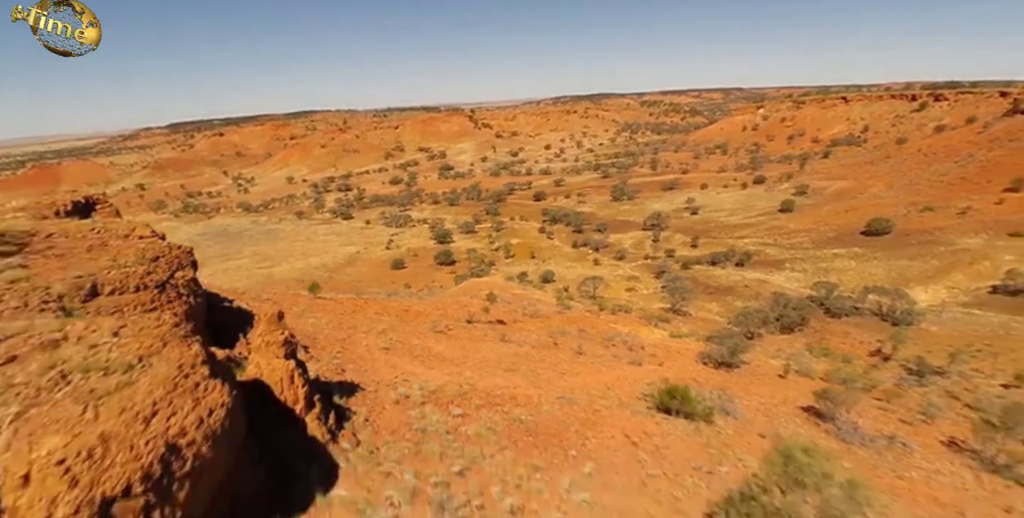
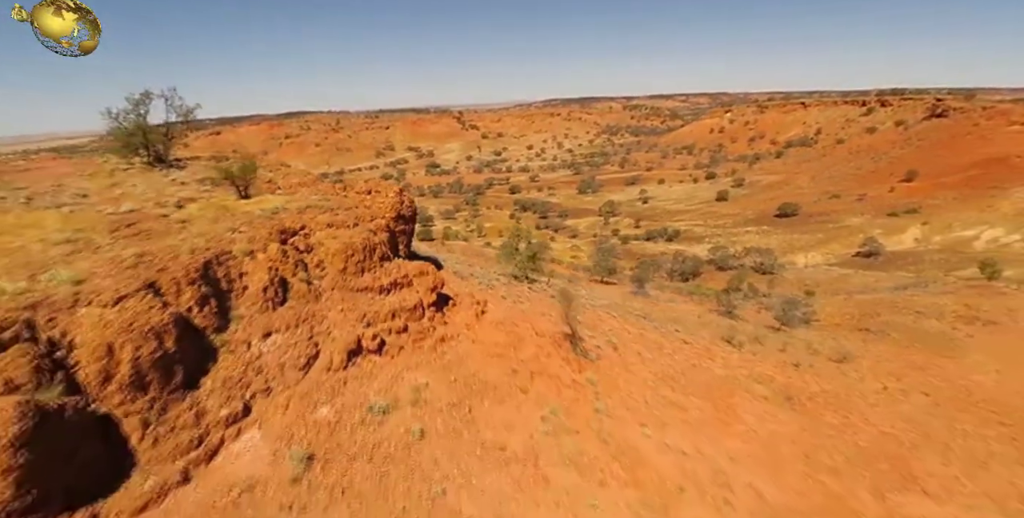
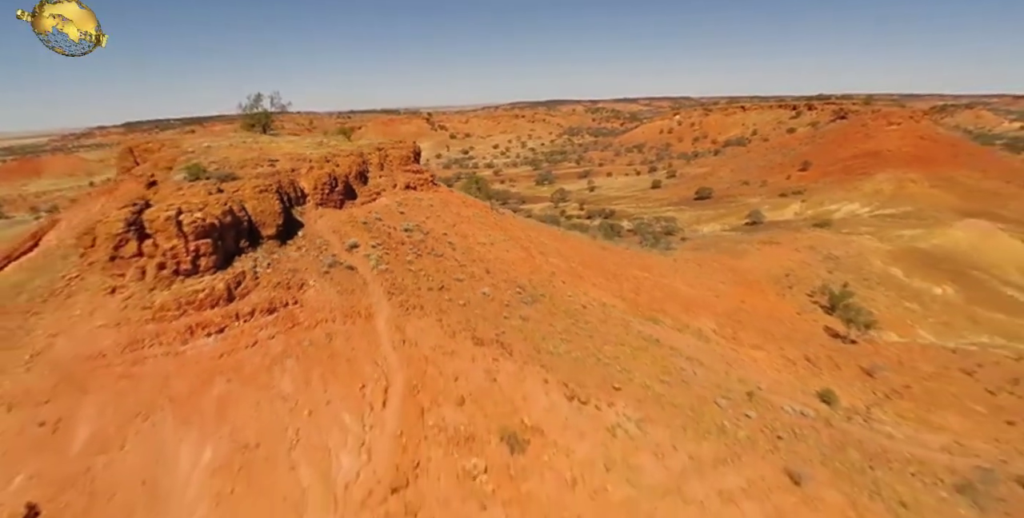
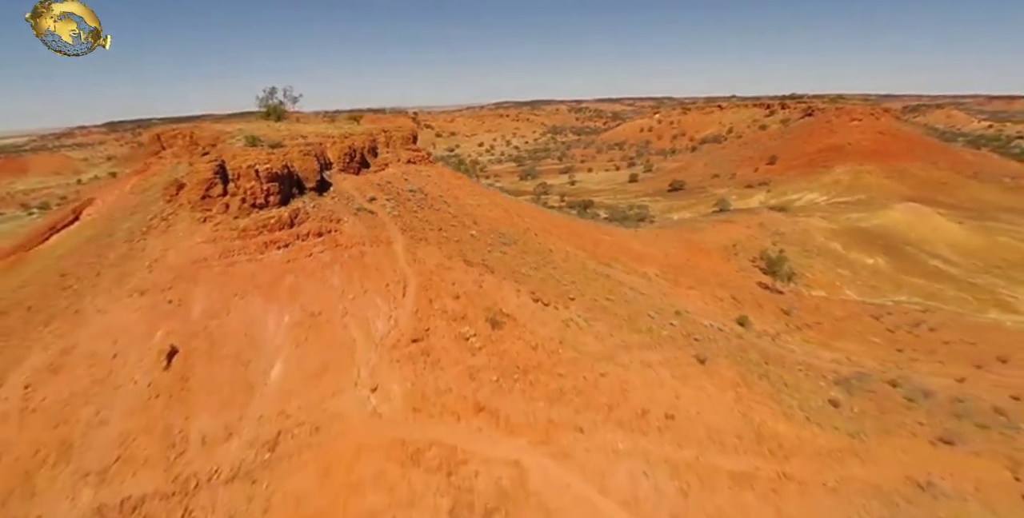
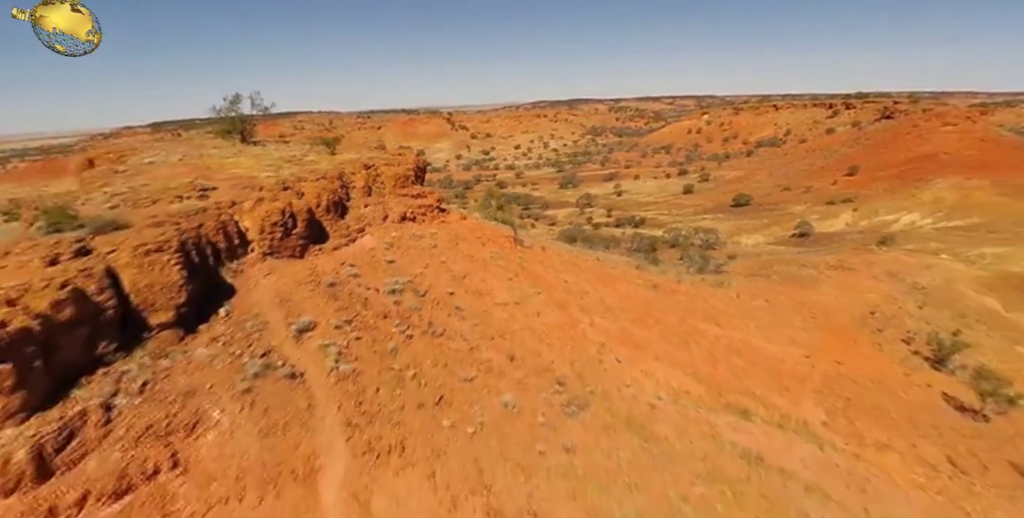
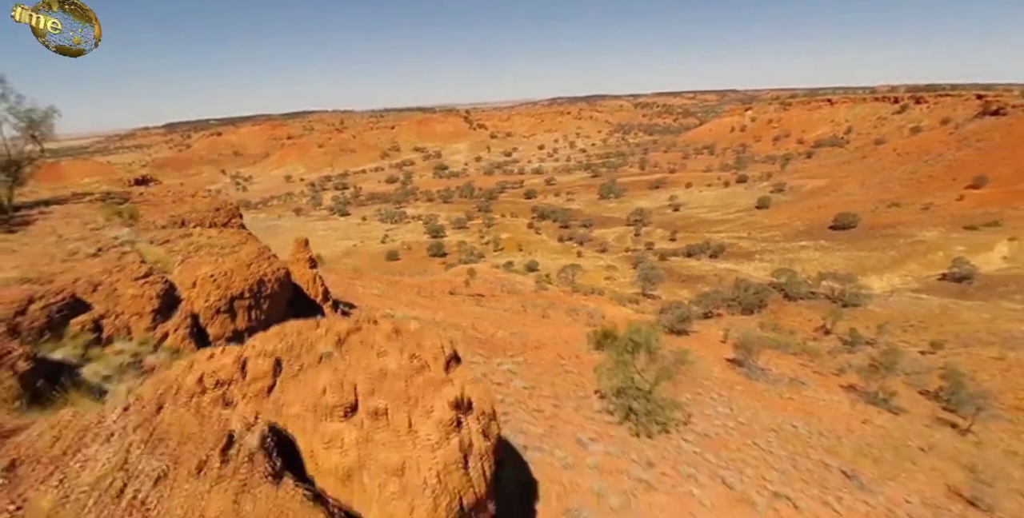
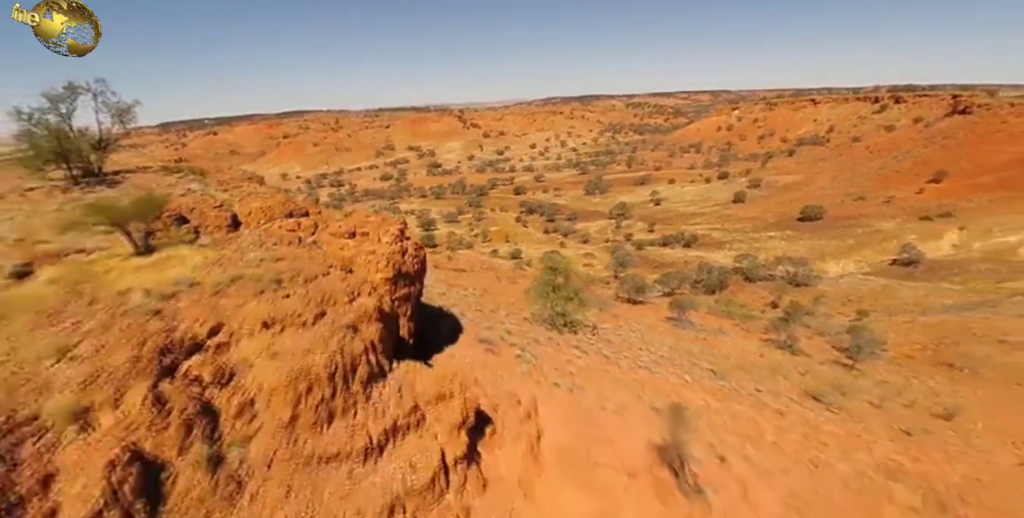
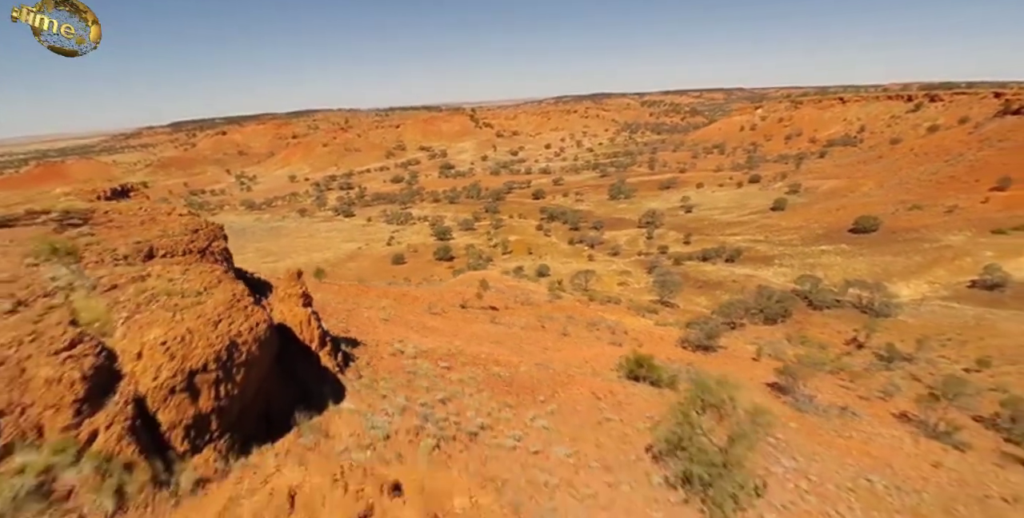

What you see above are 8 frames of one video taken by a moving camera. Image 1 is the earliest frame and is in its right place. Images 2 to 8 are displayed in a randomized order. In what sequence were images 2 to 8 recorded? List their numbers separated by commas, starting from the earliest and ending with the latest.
8, 6, 7, 2, 5, 3, 4
